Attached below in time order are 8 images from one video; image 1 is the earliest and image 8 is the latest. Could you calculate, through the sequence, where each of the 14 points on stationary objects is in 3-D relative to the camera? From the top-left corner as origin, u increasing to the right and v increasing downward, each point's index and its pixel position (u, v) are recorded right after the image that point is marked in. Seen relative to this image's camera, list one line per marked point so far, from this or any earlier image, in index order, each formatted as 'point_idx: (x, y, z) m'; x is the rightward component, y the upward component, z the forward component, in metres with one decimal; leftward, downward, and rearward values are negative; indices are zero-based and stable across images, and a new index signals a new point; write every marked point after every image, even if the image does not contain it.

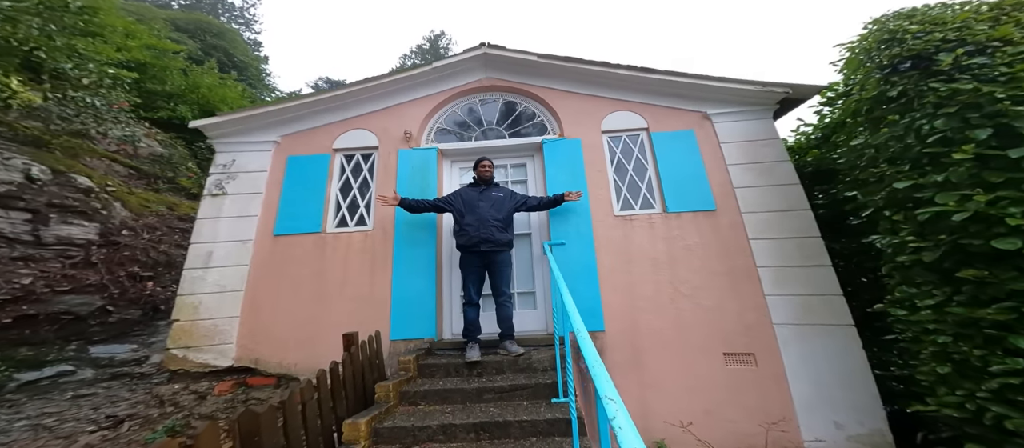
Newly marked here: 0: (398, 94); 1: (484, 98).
0: (-1.6, +1.9, +4.5) m
1: (-0.4, +1.9, +4.5) m
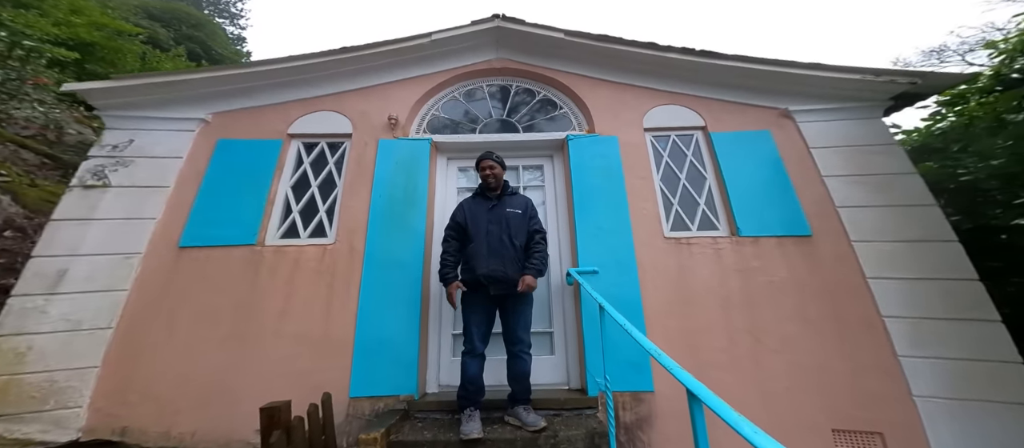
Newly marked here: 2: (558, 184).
0: (-1.5, +1.8, +3.5) m
1: (-0.2, +1.7, +3.7) m
2: (+0.5, +0.4, +3.3) m
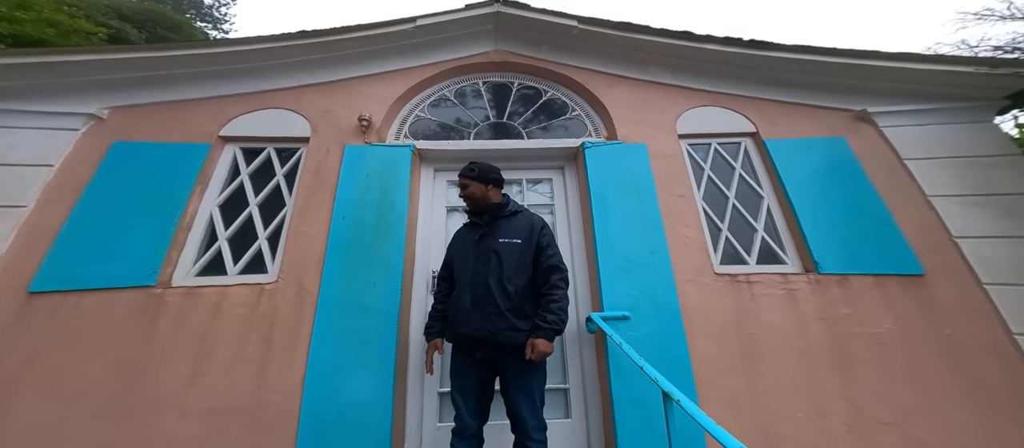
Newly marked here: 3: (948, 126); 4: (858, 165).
0: (-1.5, +1.5, +2.9) m
1: (-0.2, +1.4, +3.0) m
2: (+0.5, +0.2, +2.7) m
3: (+3.0, +0.7, +2.1) m
4: (+2.4, +0.4, +2.1) m
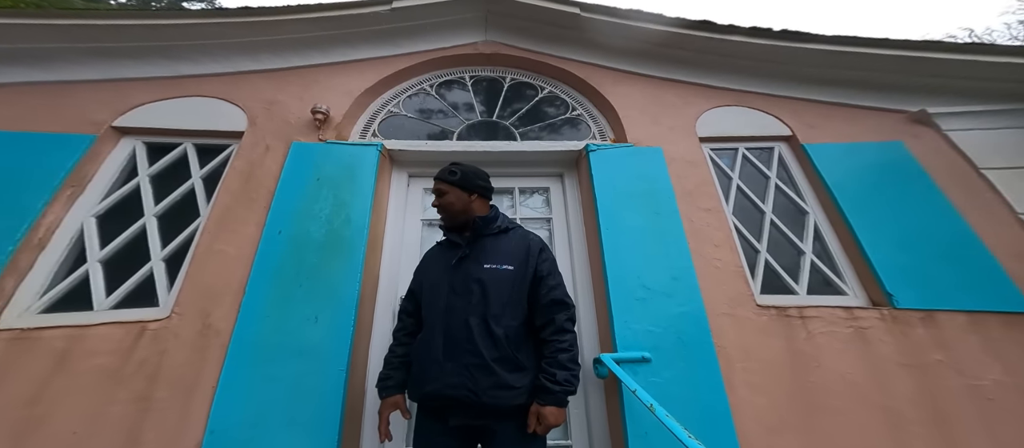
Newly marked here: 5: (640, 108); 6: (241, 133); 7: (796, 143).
0: (-1.5, +1.4, +2.4) m
1: (-0.3, +1.3, +2.6) m
2: (+0.4, +0.1, +2.2) m
3: (+3.0, +0.6, +1.8) m
4: (+2.3, +0.3, +1.8) m
5: (+0.9, +0.9, +2.3) m
6: (-1.8, +0.6, +2.0) m
7: (+1.8, +0.5, +2.0) m
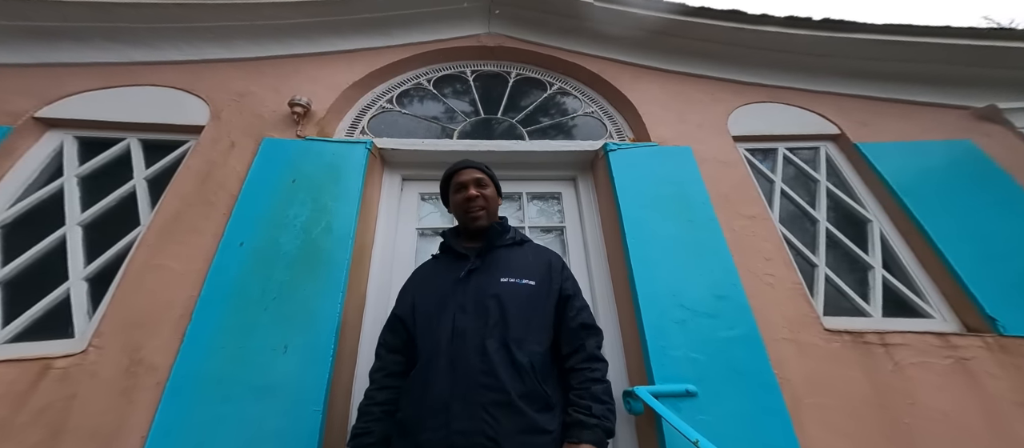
0: (-1.5, +1.3, +2.1) m
1: (-0.2, +1.2, +2.4) m
2: (+0.5, 0.0, +2.0) m
3: (+3.1, +0.5, +1.6) m
4: (+2.4, +0.2, +1.5) m
5: (+1.0, +0.8, +2.0) m
6: (-1.7, +0.5, +1.7) m
7: (+1.9, +0.5, +1.7) m
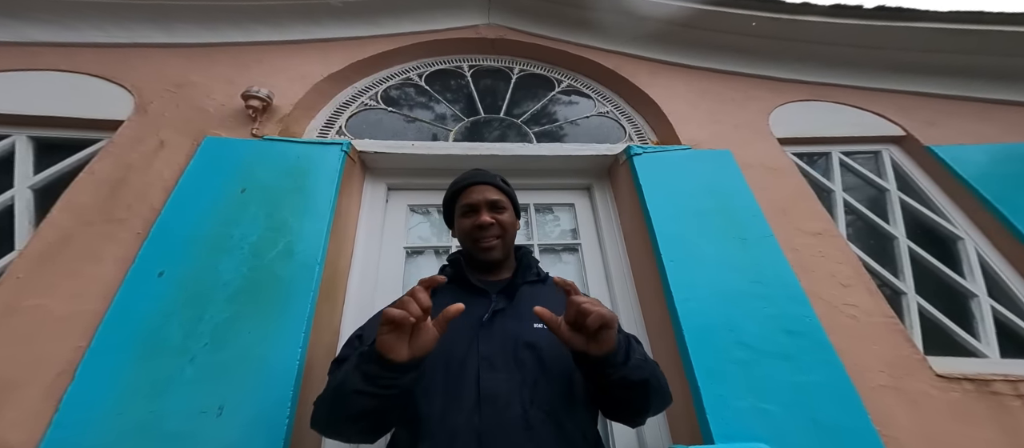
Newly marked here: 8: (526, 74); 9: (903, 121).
0: (-1.5, +1.2, +1.8) m
1: (-0.2, +1.1, +2.1) m
2: (+0.5, -0.1, +1.6) m
3: (+3.1, +0.5, +1.5) m
4: (+2.5, +0.2, +1.3) m
5: (+1.0, +0.7, +1.8) m
6: (-1.6, +0.4, +1.3) m
7: (+1.9, +0.4, +1.5) m
8: (+0.1, +1.0, +2.1) m
9: (+2.0, +0.5, +1.6) m
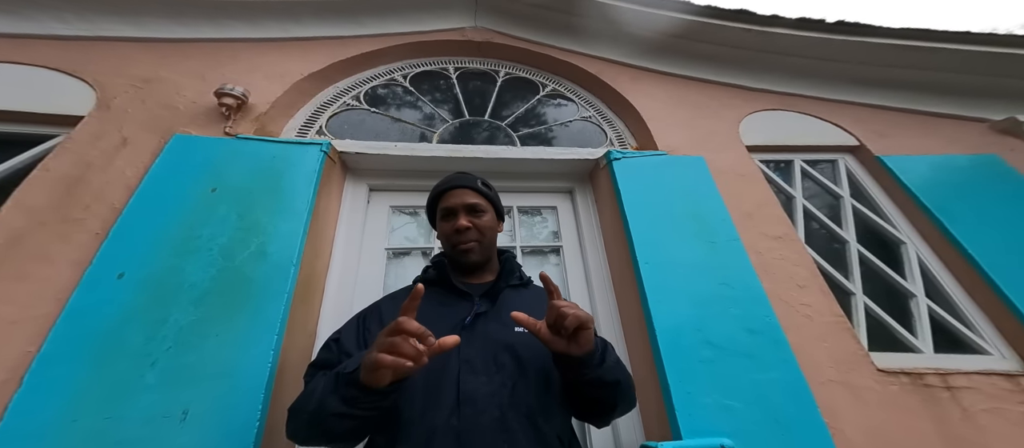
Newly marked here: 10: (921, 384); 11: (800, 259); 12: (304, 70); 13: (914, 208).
0: (-1.6, +1.2, +1.7) m
1: (-0.3, +1.1, +2.1) m
2: (+0.4, -0.1, +1.7) m
3: (+3.0, +0.4, +1.6) m
4: (+2.4, +0.1, +1.5) m
5: (+0.9, +0.7, +1.8) m
6: (-1.7, +0.4, +1.3) m
7: (+1.9, +0.4, +1.6) m
8: (0.0, +1.0, +2.1) m
9: (+1.9, +0.5, +1.7) m
10: (+1.5, -0.6, +1.1) m
11: (+1.3, -0.2, +1.4) m
12: (-1.2, +0.9, +1.7) m
13: (+1.9, +0.1, +1.4) m
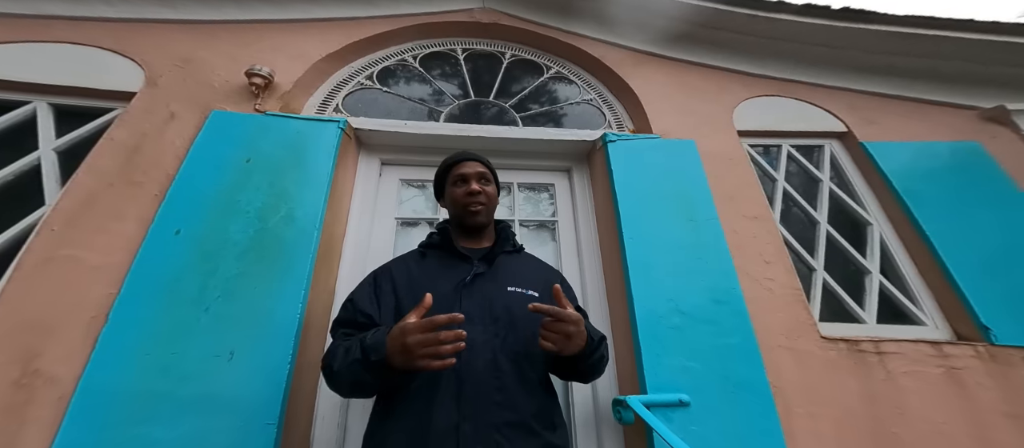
0: (-1.5, +1.4, +1.9) m
1: (-0.3, +1.3, +2.2) m
2: (+0.4, 0.0, +1.9) m
3: (+3.0, +0.5, +1.6) m
4: (+2.4, +0.2, +1.5) m
5: (+1.0, +0.8, +1.9) m
6: (-1.7, +0.6, +1.5) m
7: (+1.9, +0.5, +1.7) m
8: (0.0, +1.2, +2.2) m
9: (+1.9, +0.6, +1.7) m
10: (+1.5, -0.5, +1.3) m
11: (+1.3, -0.1, +1.5) m
12: (-1.1, +1.0, +1.8) m
13: (+1.9, +0.2, +1.5) m
